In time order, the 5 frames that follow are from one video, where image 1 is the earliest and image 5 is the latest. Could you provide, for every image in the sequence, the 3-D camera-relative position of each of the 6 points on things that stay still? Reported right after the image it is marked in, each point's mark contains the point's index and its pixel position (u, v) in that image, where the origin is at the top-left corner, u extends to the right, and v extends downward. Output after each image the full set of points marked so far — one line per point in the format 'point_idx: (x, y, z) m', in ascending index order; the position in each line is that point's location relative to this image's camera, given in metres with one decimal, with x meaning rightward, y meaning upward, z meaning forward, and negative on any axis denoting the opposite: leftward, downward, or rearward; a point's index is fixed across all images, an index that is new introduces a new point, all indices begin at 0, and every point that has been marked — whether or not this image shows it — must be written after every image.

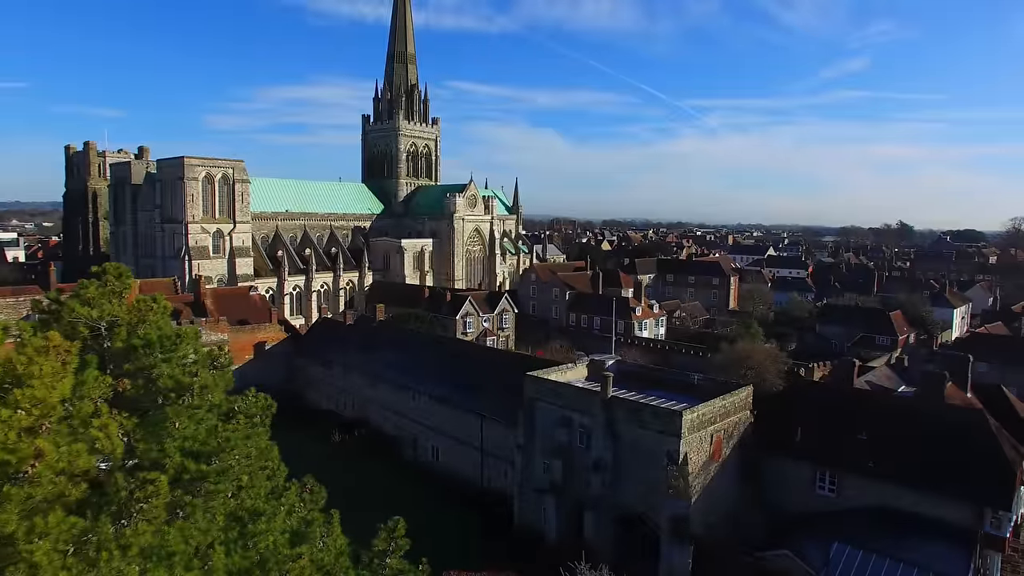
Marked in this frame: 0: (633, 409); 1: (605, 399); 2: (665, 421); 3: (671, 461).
0: (+3.3, -3.3, +19.1) m
1: (+2.7, -3.2, +19.7) m
2: (+4.1, -3.5, +18.5) m
3: (+4.2, -4.6, +18.5) m
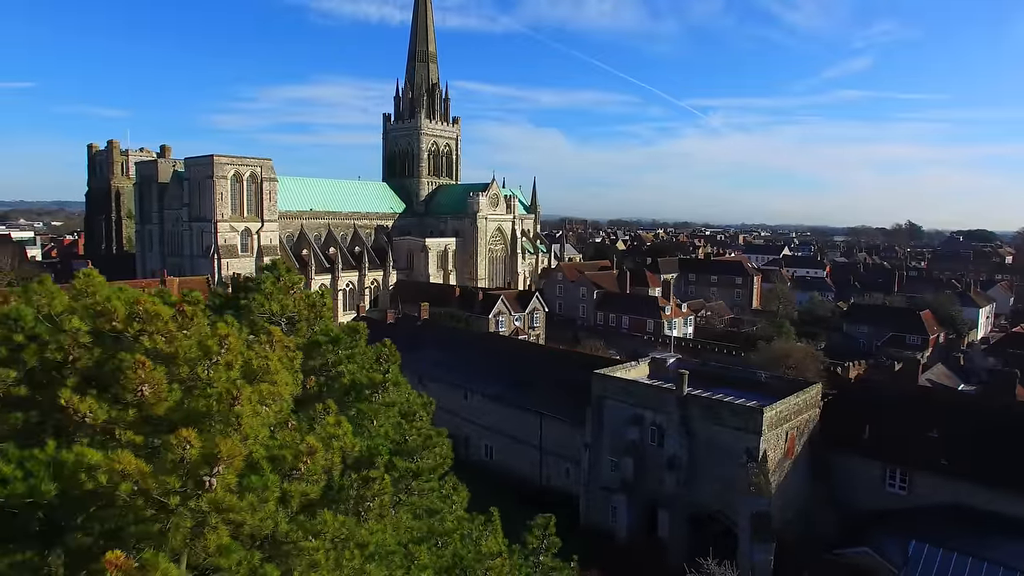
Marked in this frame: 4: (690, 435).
0: (+5.4, -3.3, +19.1) m
1: (+4.8, -3.1, +19.7) m
2: (+6.2, -3.5, +18.4) m
3: (+6.3, -4.5, +18.4) m
4: (+5.0, -4.2, +19.6) m
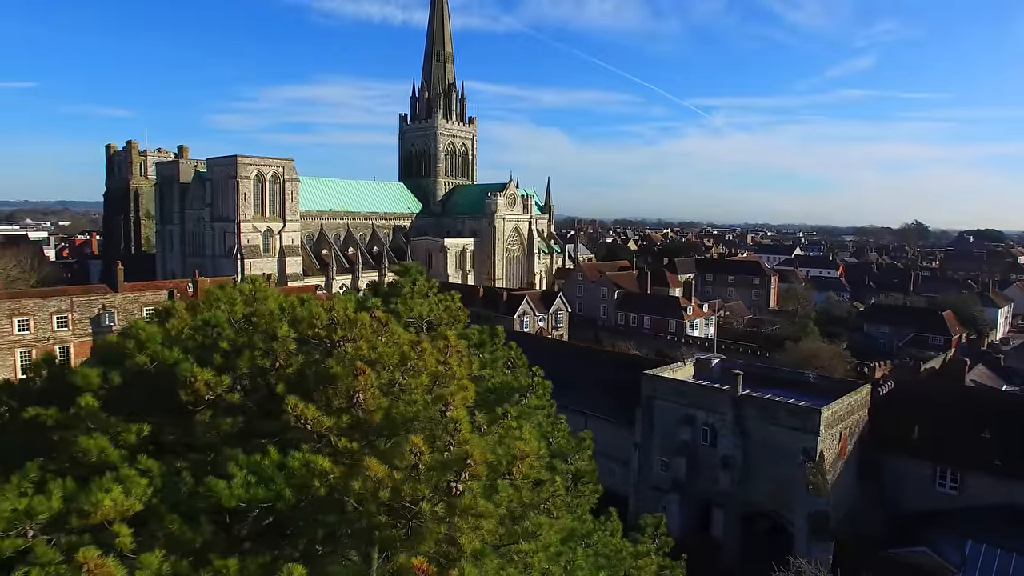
0: (+7.0, -3.3, +19.2) m
1: (+6.3, -3.1, +19.8) m
2: (+7.8, -3.5, +18.5) m
3: (+7.9, -4.5, +18.5) m
4: (+6.6, -4.2, +19.7) m
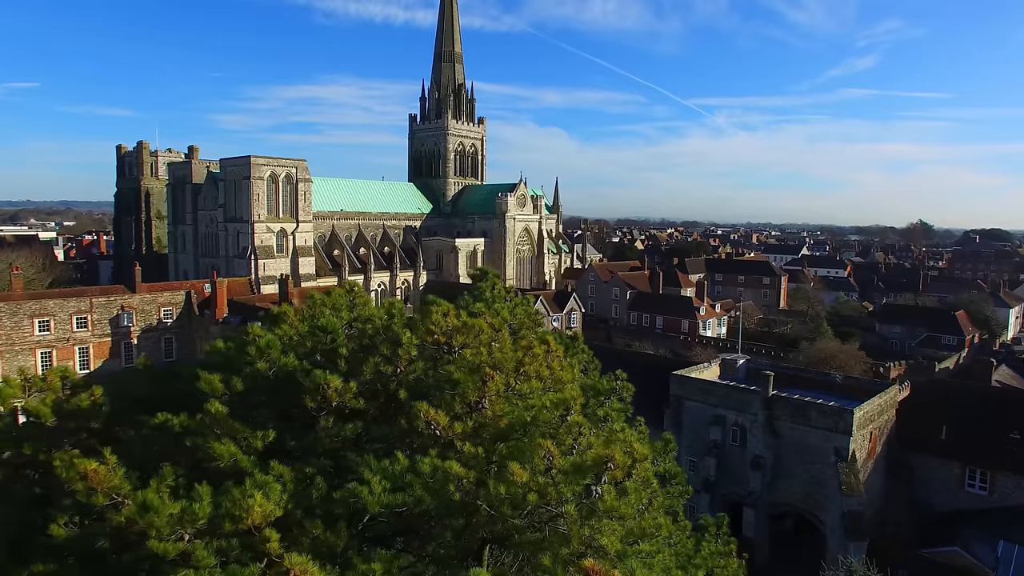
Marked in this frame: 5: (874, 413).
0: (+7.9, -3.3, +19.3) m
1: (+7.3, -3.2, +19.8) m
2: (+8.7, -3.5, +18.6) m
3: (+8.8, -4.6, +18.6) m
4: (+7.5, -4.2, +19.8) m
5: (+10.5, -3.6, +20.0) m
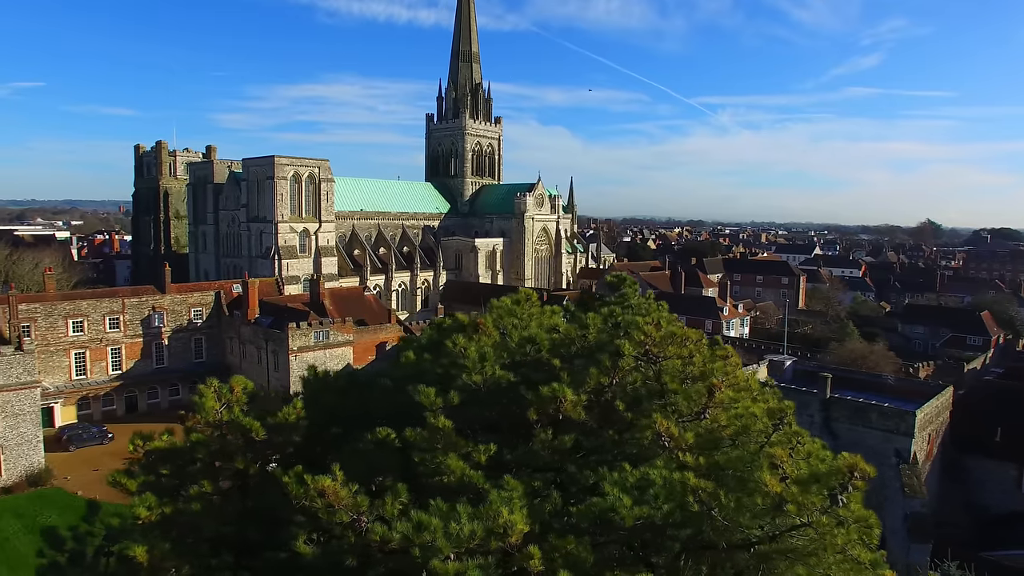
0: (+9.6, -3.4, +19.2) m
1: (+8.9, -3.2, +19.8) m
2: (+10.3, -3.6, +18.6) m
3: (+10.5, -4.6, +18.5) m
4: (+9.2, -4.3, +19.7) m
5: (+12.1, -3.6, +19.9) m
